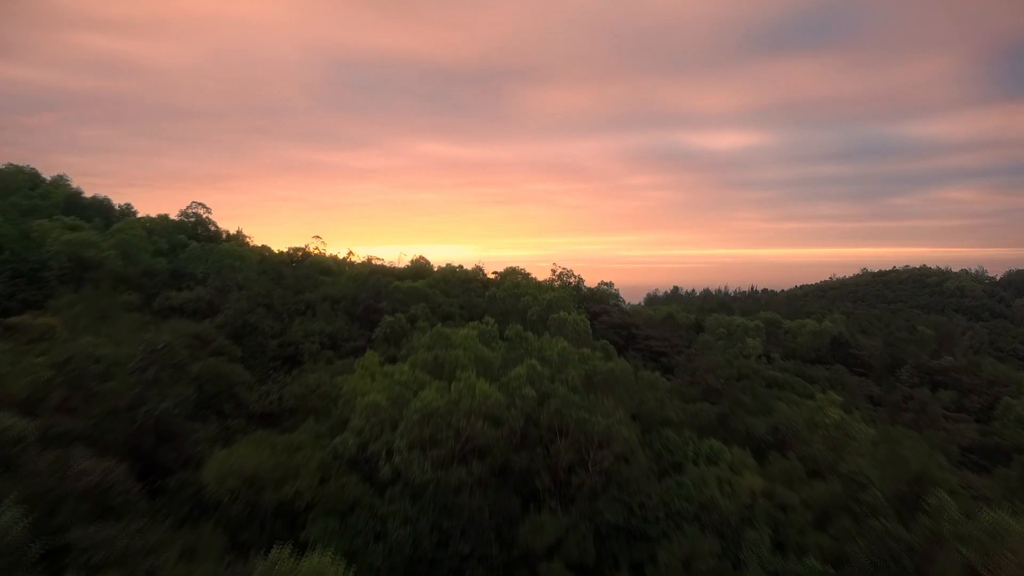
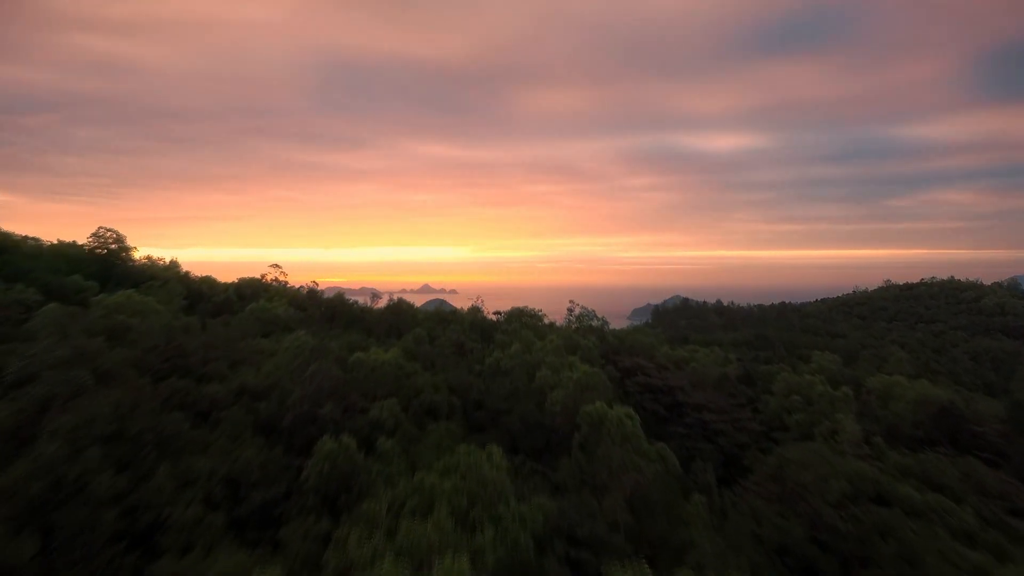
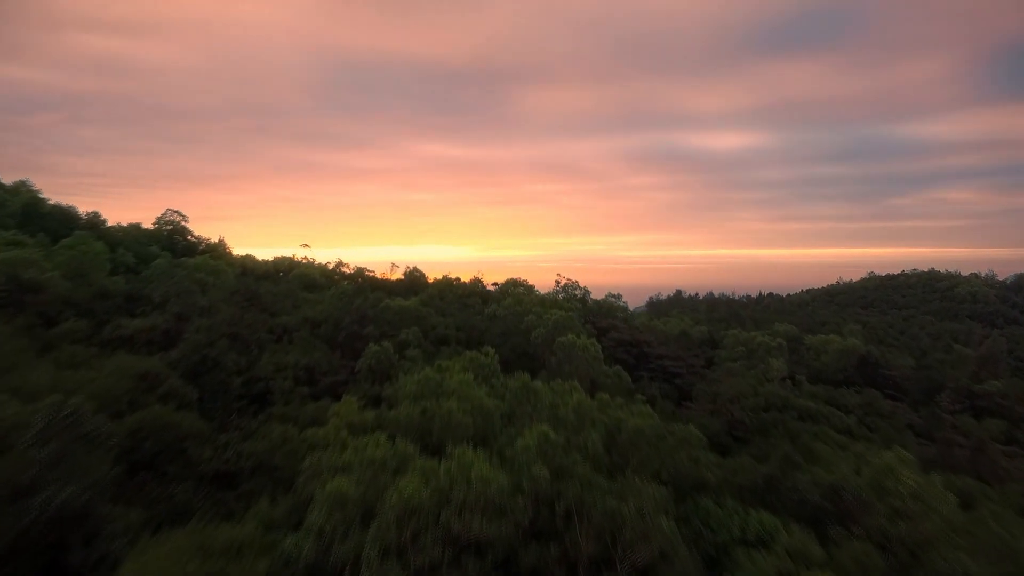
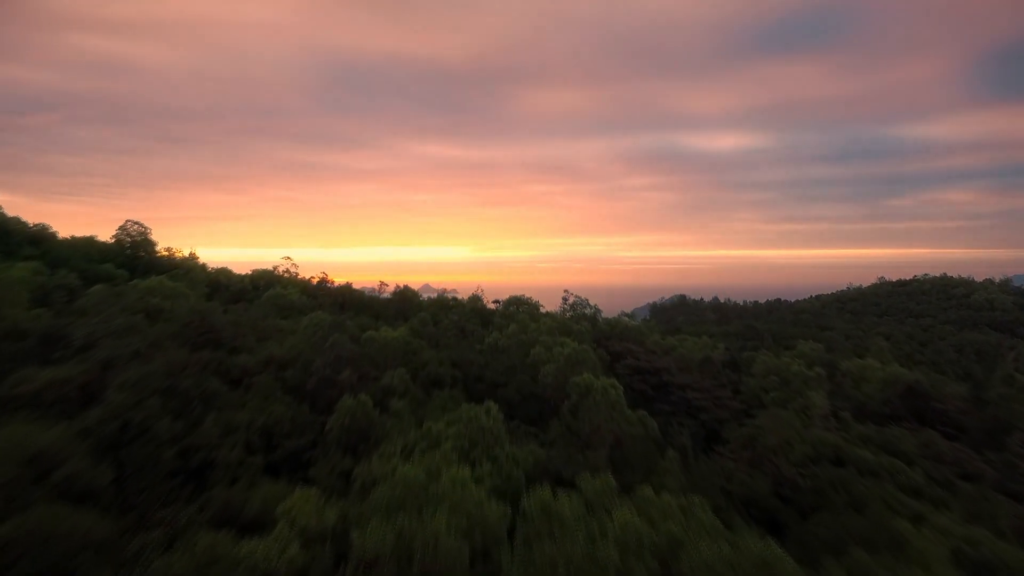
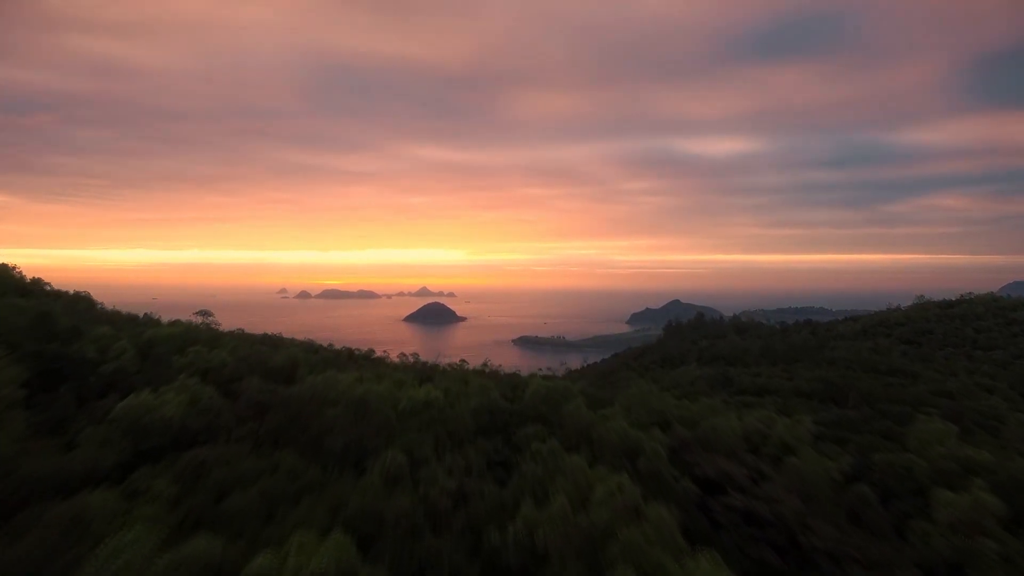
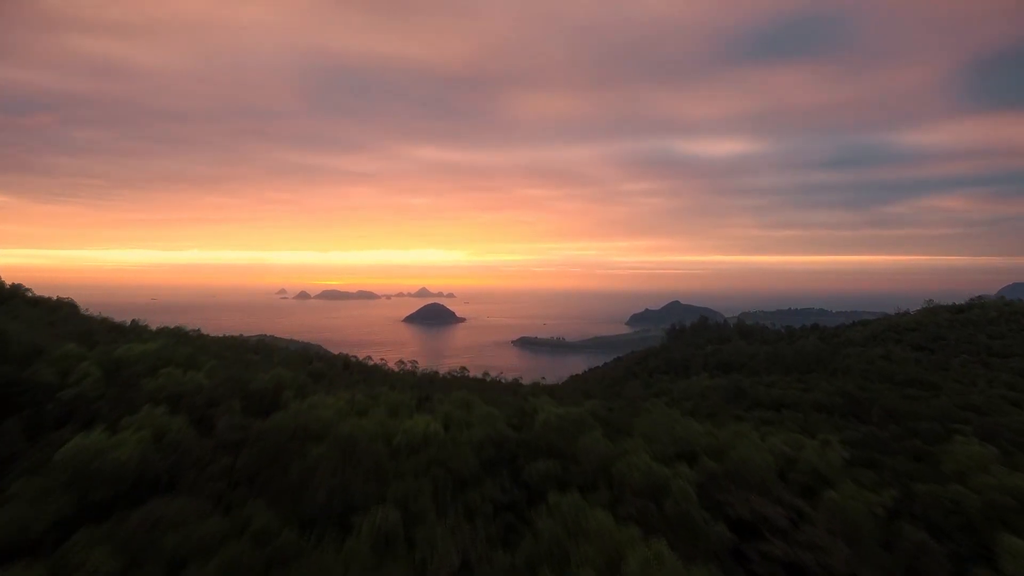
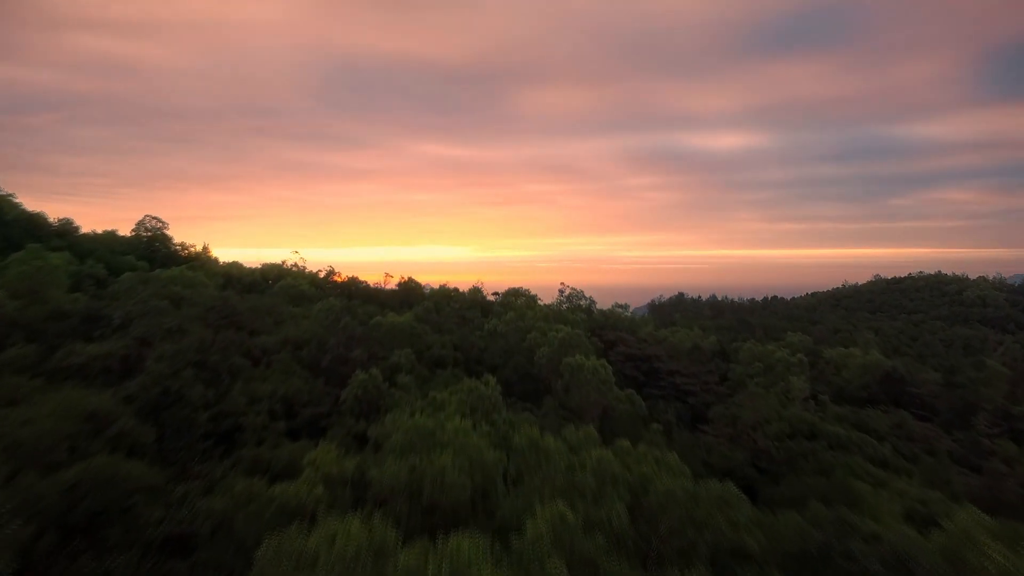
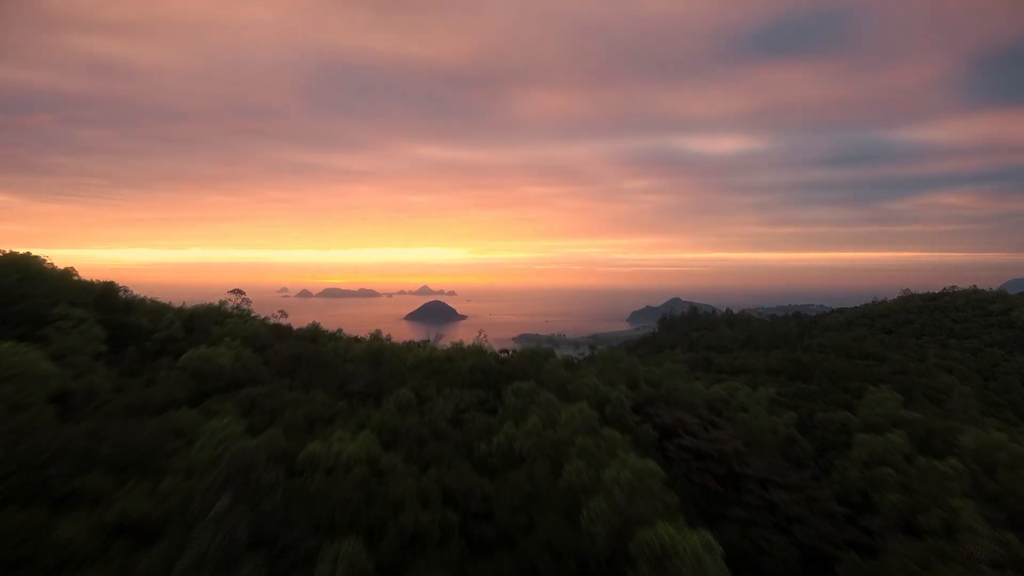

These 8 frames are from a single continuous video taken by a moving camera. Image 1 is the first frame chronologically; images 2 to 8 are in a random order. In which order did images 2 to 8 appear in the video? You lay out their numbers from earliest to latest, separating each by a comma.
3, 7, 4, 2, 8, 5, 6
